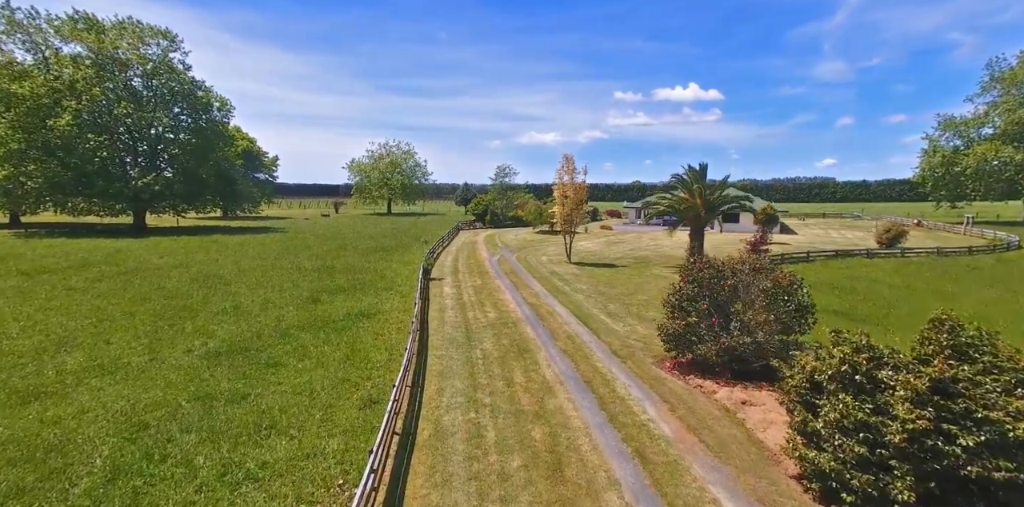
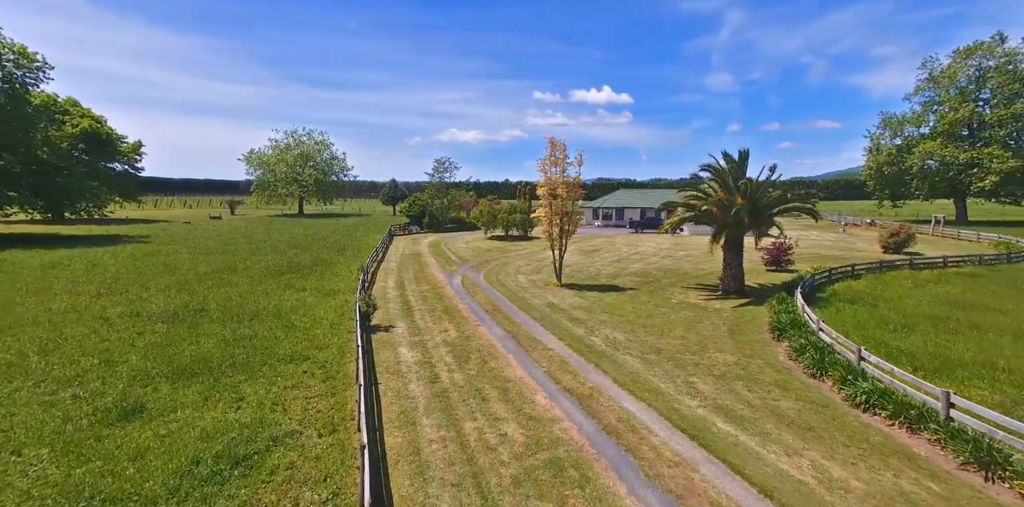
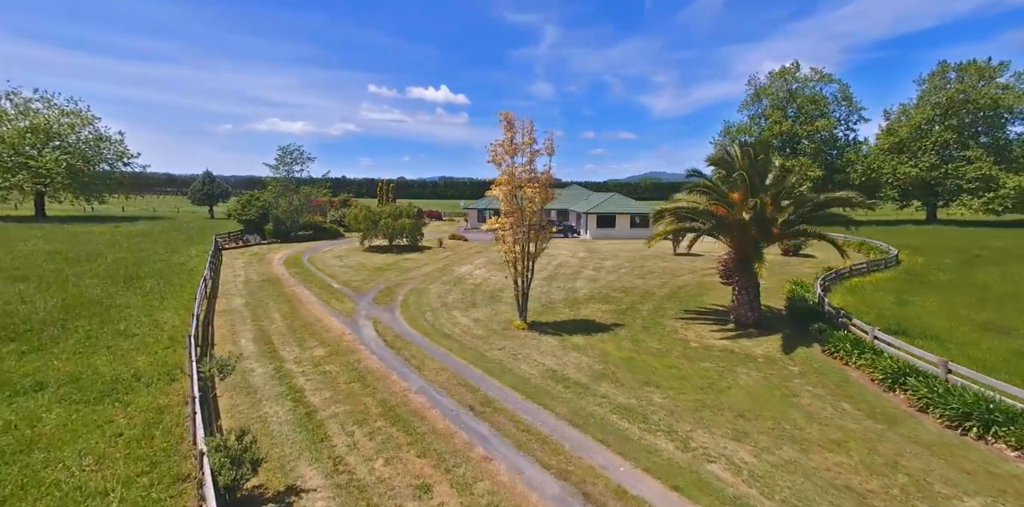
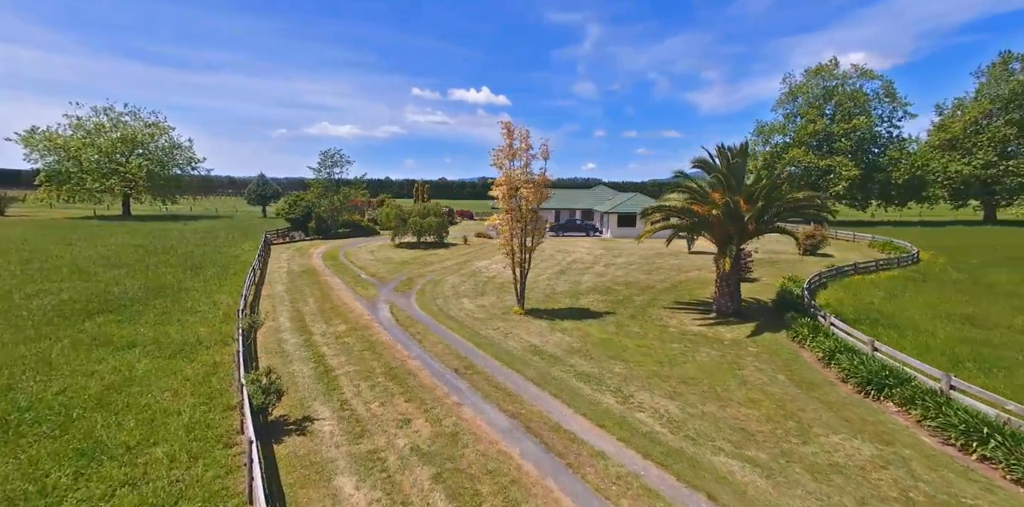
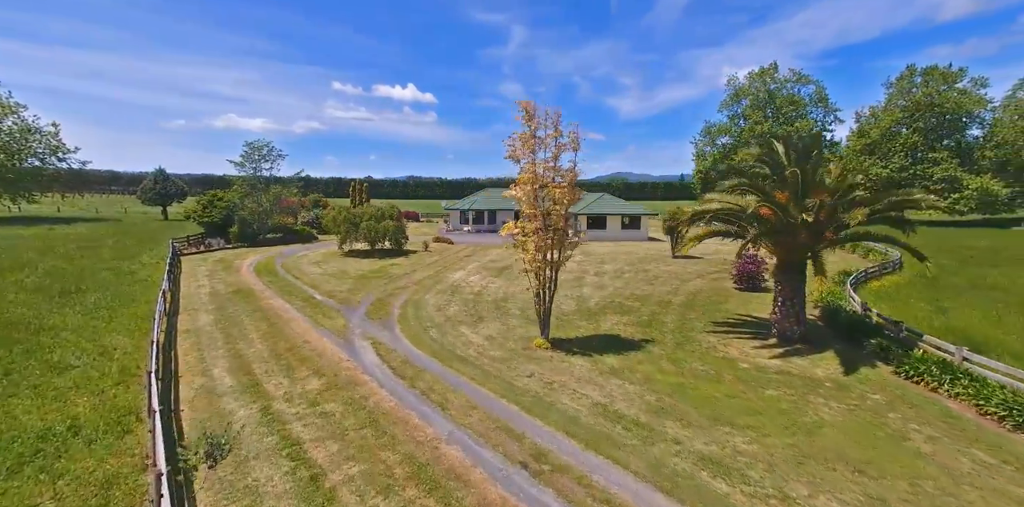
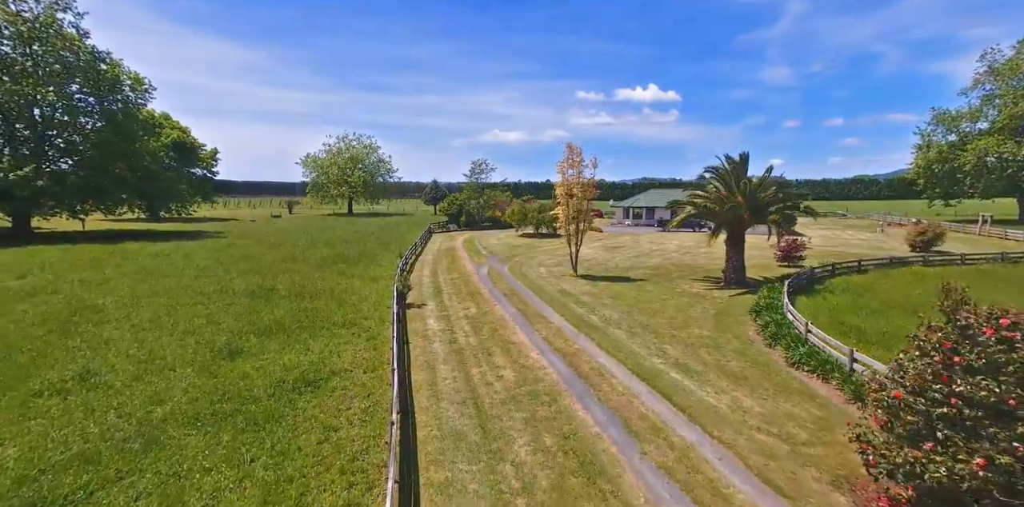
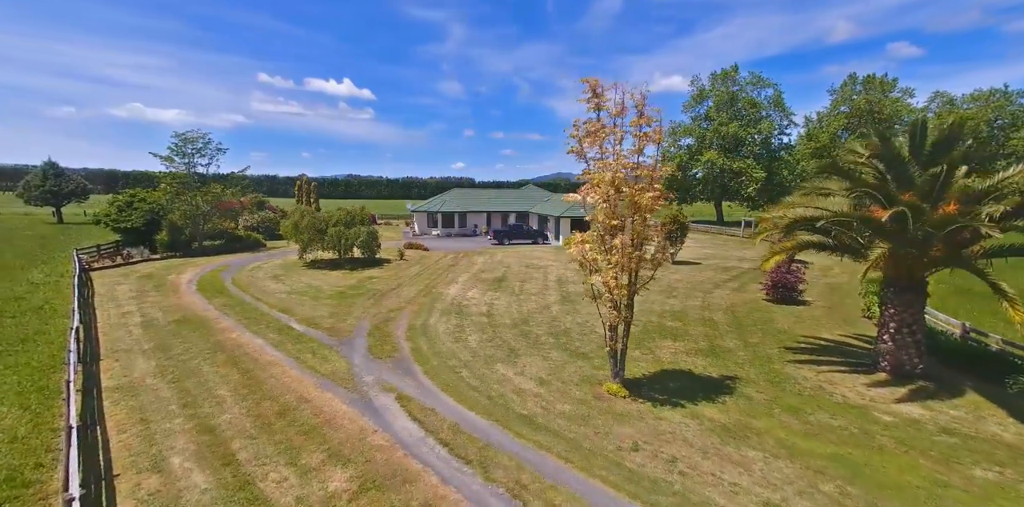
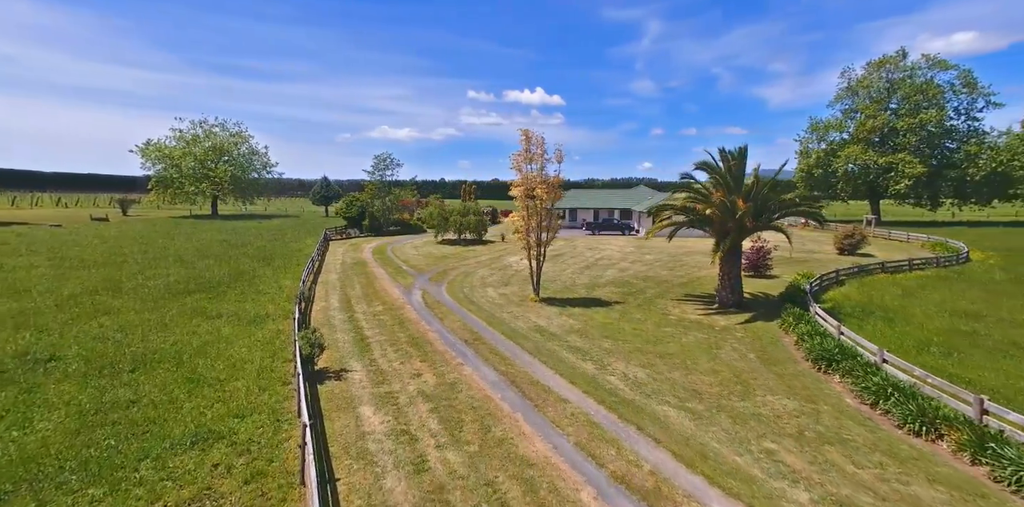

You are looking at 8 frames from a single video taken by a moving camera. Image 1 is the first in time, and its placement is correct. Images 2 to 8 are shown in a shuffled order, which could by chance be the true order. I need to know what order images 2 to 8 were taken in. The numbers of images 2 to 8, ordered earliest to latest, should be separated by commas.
6, 2, 8, 4, 3, 5, 7
